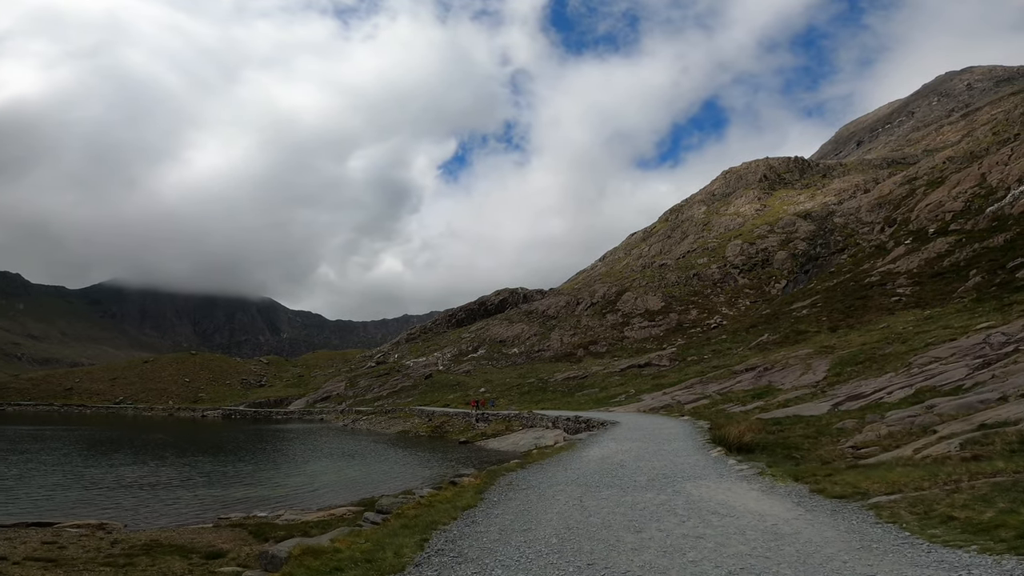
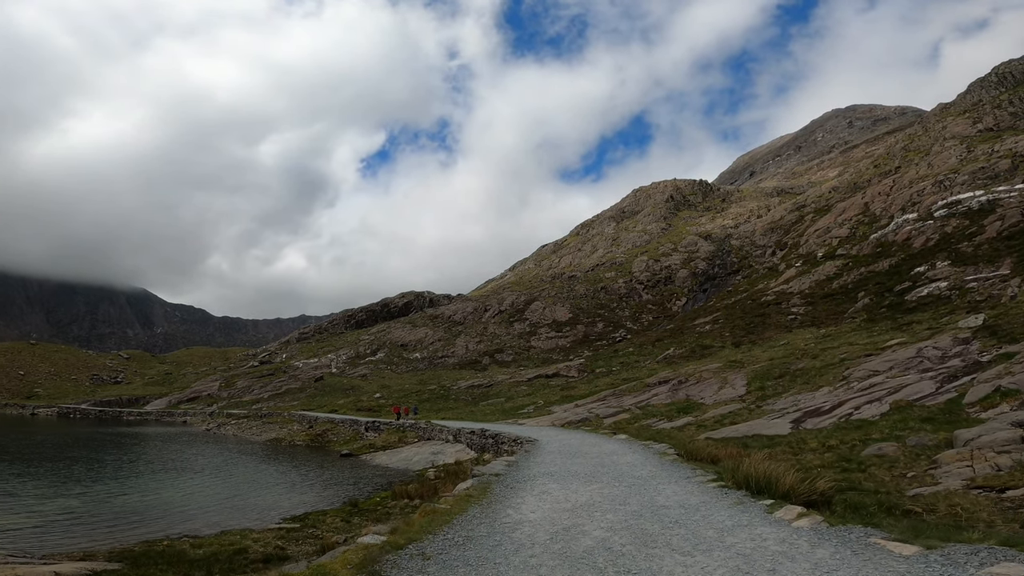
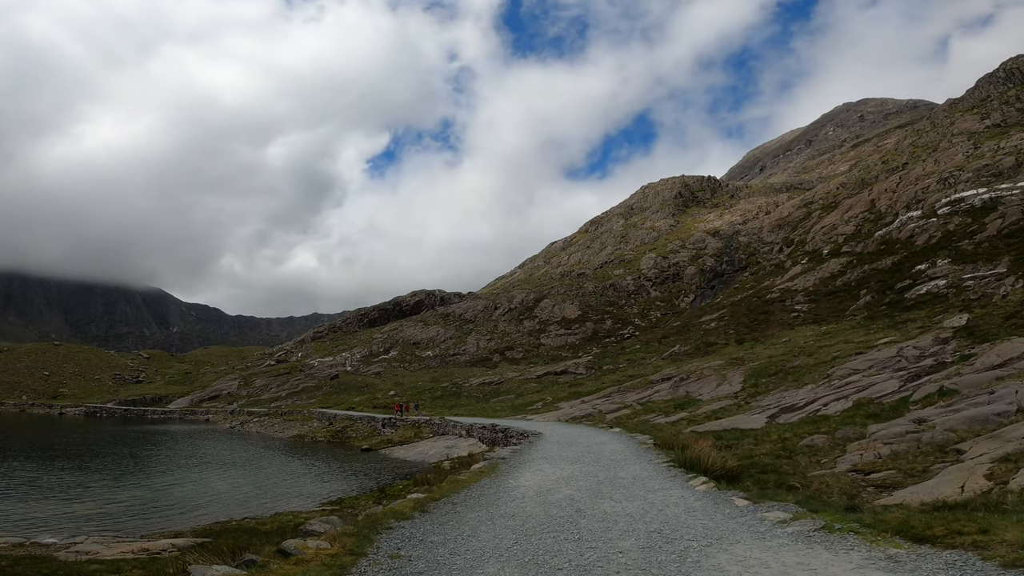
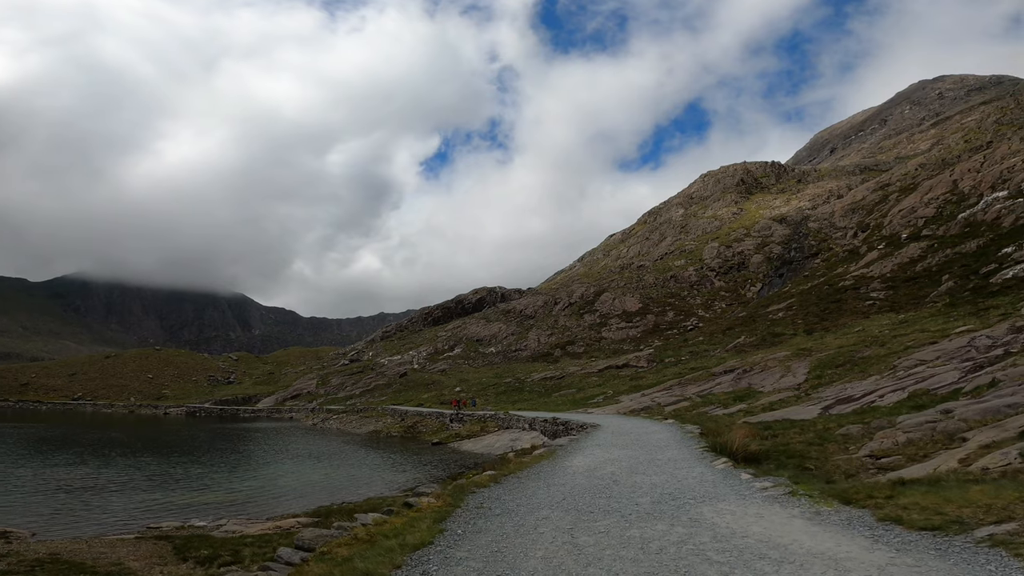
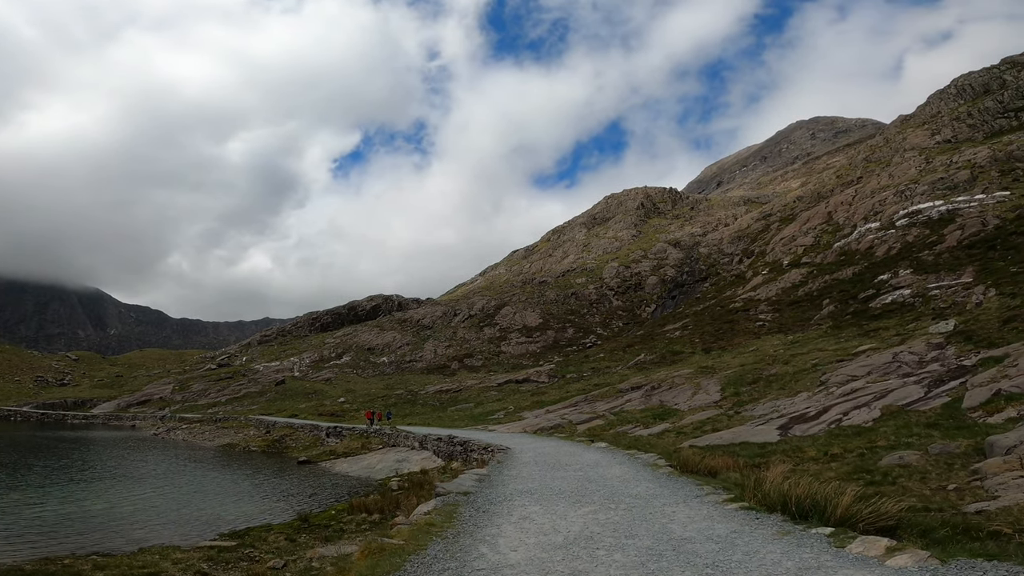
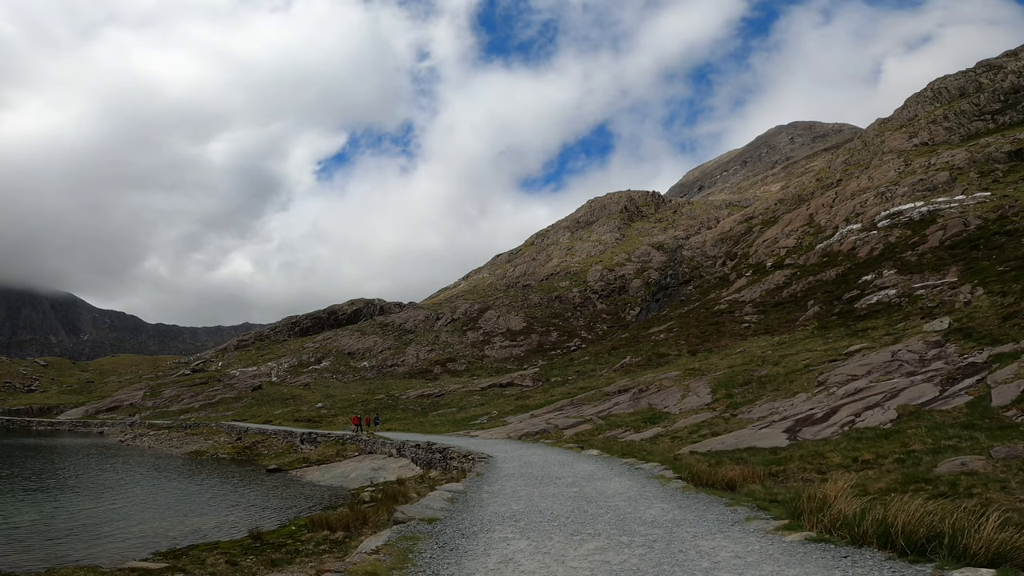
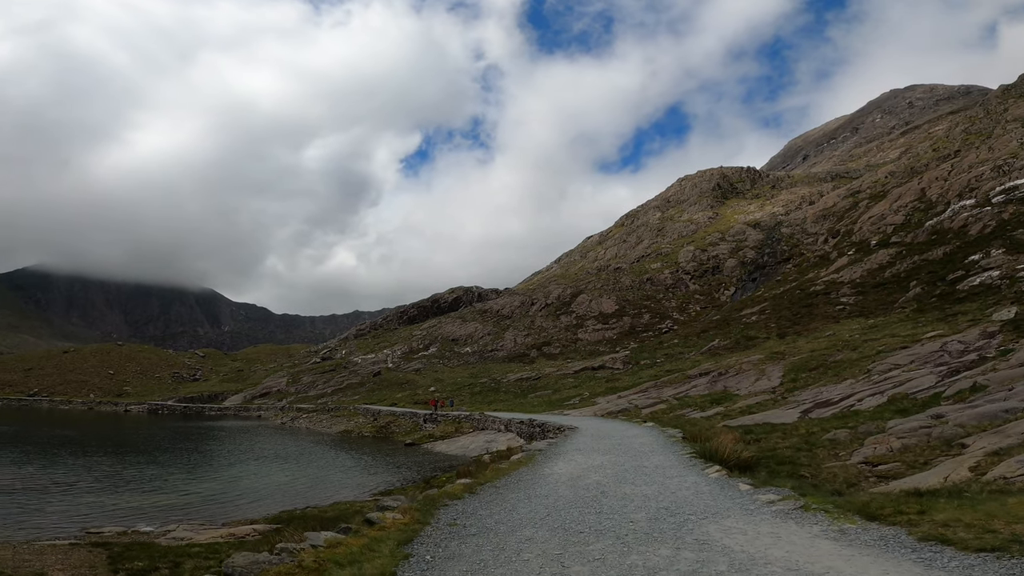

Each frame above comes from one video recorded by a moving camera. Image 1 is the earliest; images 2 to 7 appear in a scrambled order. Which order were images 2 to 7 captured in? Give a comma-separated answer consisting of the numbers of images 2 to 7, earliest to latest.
4, 7, 3, 2, 5, 6
